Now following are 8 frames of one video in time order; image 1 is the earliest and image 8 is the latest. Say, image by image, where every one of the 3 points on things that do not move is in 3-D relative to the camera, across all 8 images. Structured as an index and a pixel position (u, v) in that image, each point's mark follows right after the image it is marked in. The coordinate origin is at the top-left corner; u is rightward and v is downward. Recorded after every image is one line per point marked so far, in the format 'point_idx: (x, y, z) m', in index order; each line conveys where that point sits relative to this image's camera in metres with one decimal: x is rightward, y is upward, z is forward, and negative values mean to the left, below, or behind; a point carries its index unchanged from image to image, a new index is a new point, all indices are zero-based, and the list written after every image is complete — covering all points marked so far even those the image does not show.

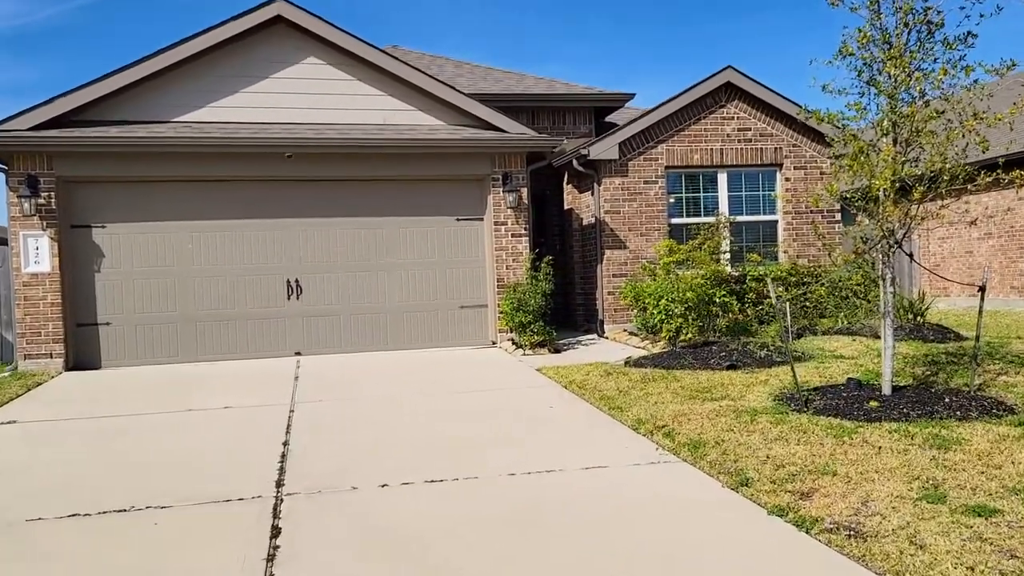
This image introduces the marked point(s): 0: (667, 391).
0: (+1.3, -0.9, +7.1) m
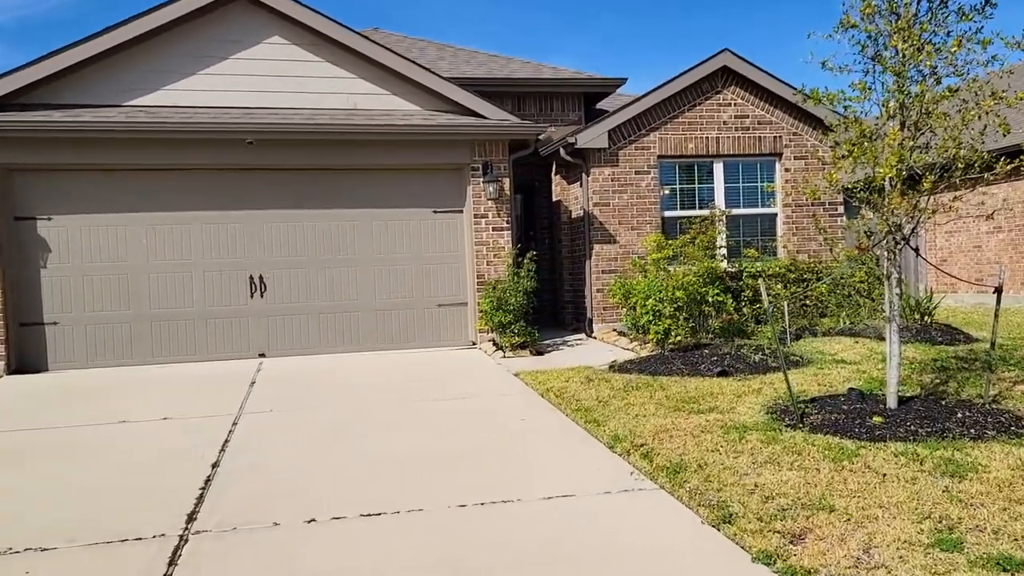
0: (+1.1, -0.9, +6.5) m
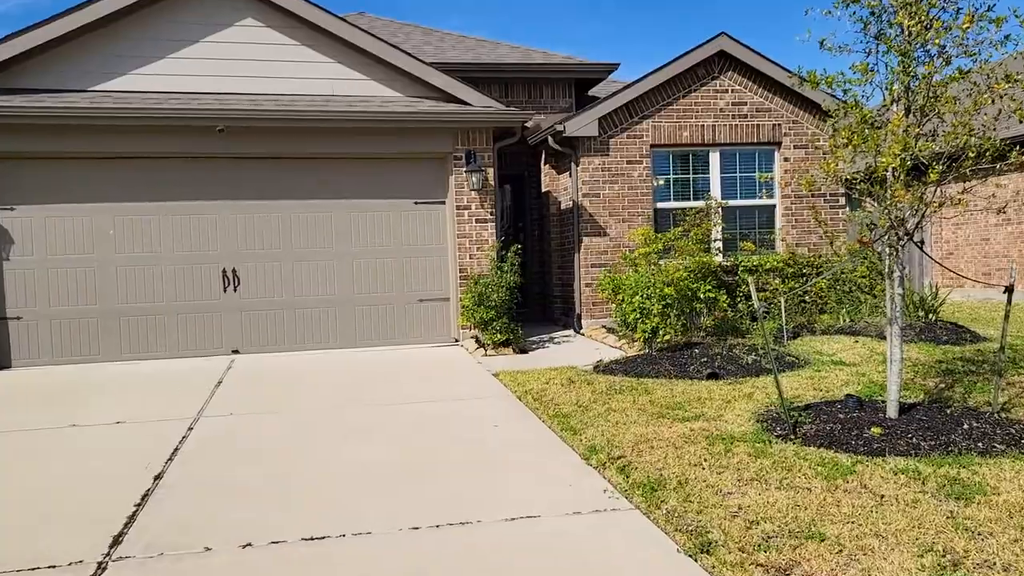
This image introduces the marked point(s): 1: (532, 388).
0: (+0.9, -0.9, +6.1) m
1: (+0.2, -0.8, +7.1) m
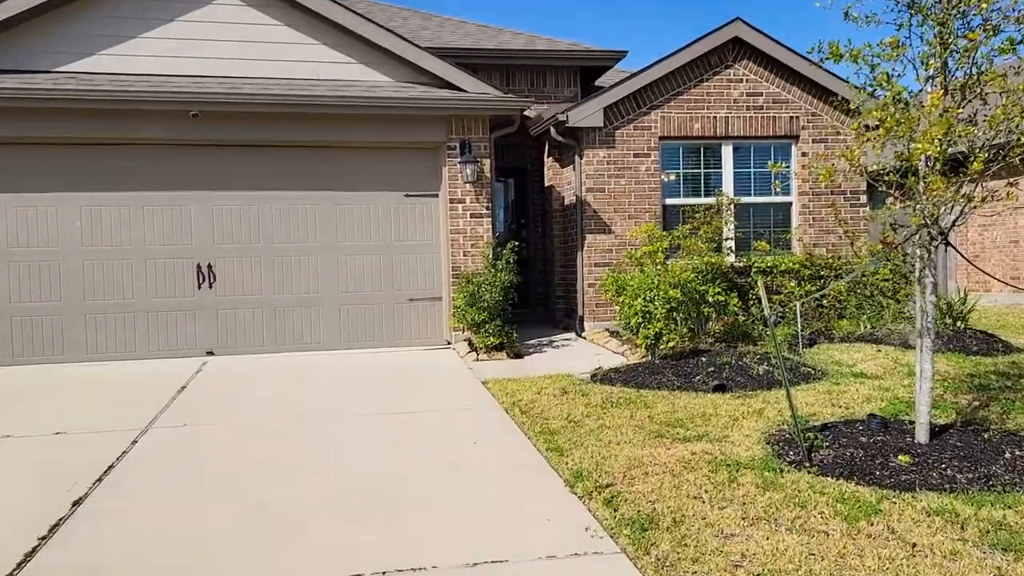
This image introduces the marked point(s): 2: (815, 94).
0: (+0.7, -0.9, +5.4) m
1: (+0.1, -0.8, +6.5) m
2: (+3.7, +2.4, +10.4) m
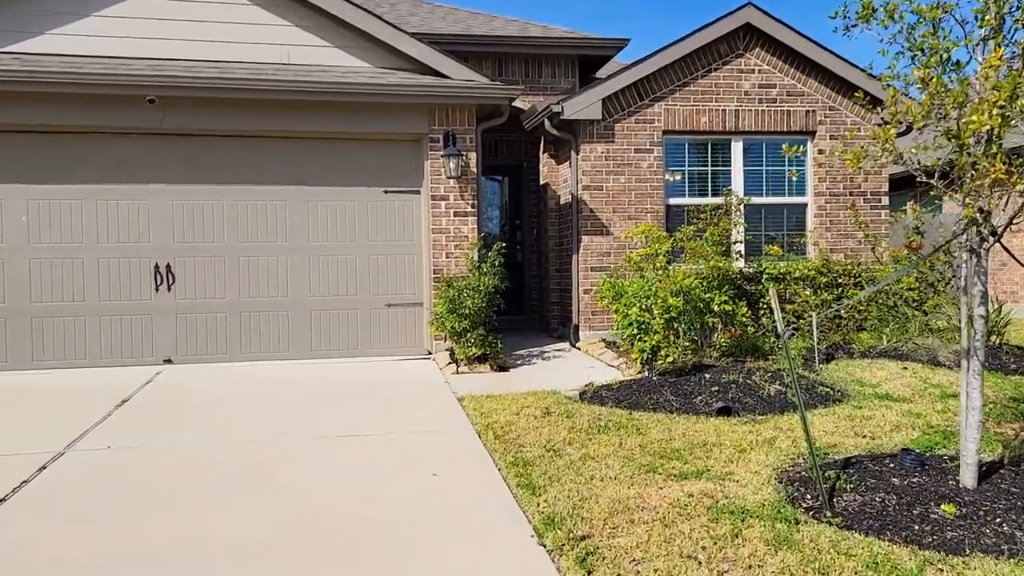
0: (+0.6, -0.9, +4.6) m
1: (-0.1, -0.9, +5.7) m
2: (+3.6, +2.3, +9.5) m
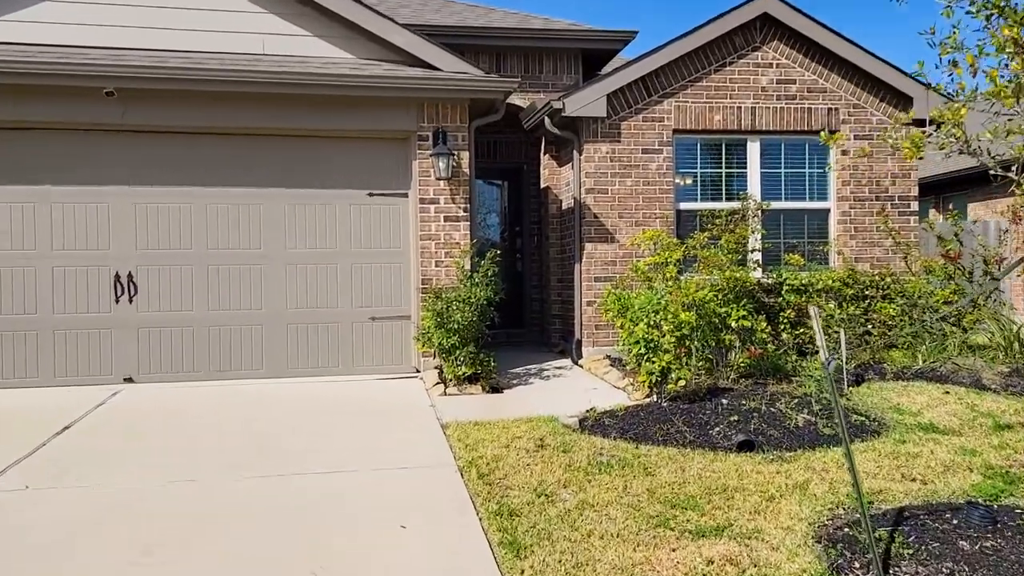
0: (+0.5, -1.0, +3.9) m
1: (-0.2, -1.0, +4.9) m
2: (+3.6, +2.1, +8.8) m
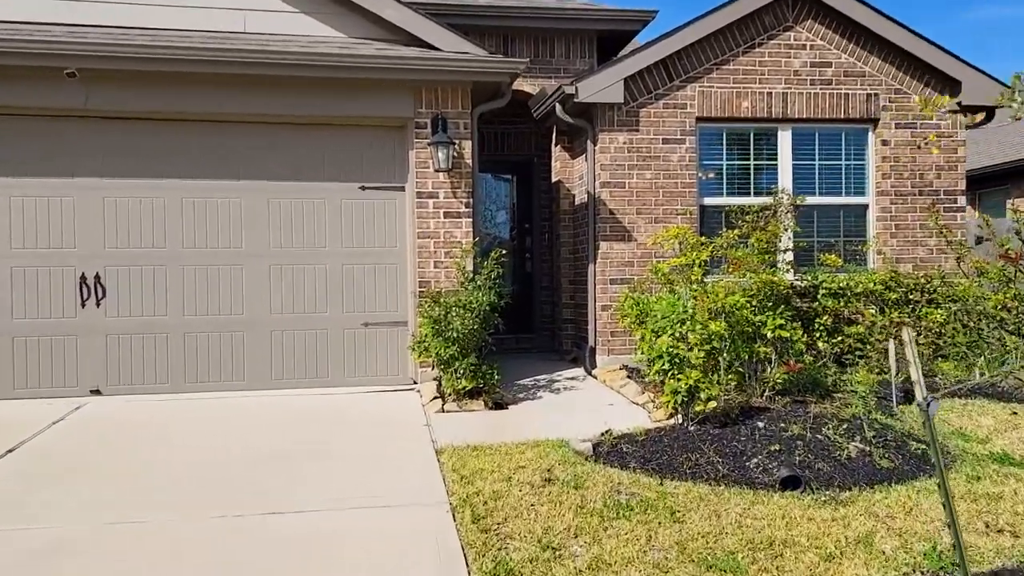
0: (+0.5, -1.0, +3.2) m
1: (-0.2, -1.0, +4.2) m
2: (+3.7, +2.1, +8.0) m
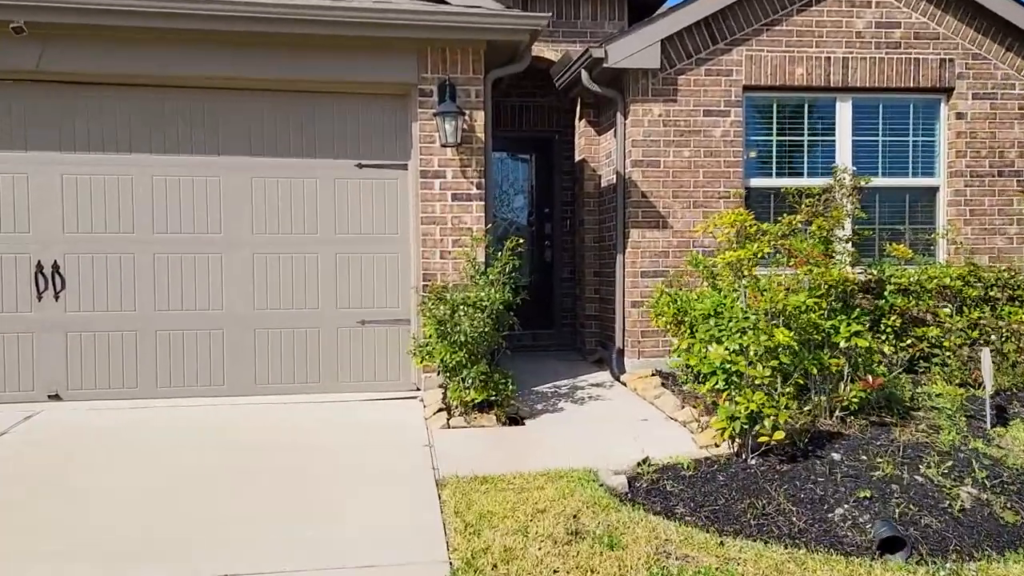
0: (+0.5, -1.1, +2.3) m
1: (-0.1, -1.0, +3.3) m
2: (+3.9, +2.2, +7.0) m
